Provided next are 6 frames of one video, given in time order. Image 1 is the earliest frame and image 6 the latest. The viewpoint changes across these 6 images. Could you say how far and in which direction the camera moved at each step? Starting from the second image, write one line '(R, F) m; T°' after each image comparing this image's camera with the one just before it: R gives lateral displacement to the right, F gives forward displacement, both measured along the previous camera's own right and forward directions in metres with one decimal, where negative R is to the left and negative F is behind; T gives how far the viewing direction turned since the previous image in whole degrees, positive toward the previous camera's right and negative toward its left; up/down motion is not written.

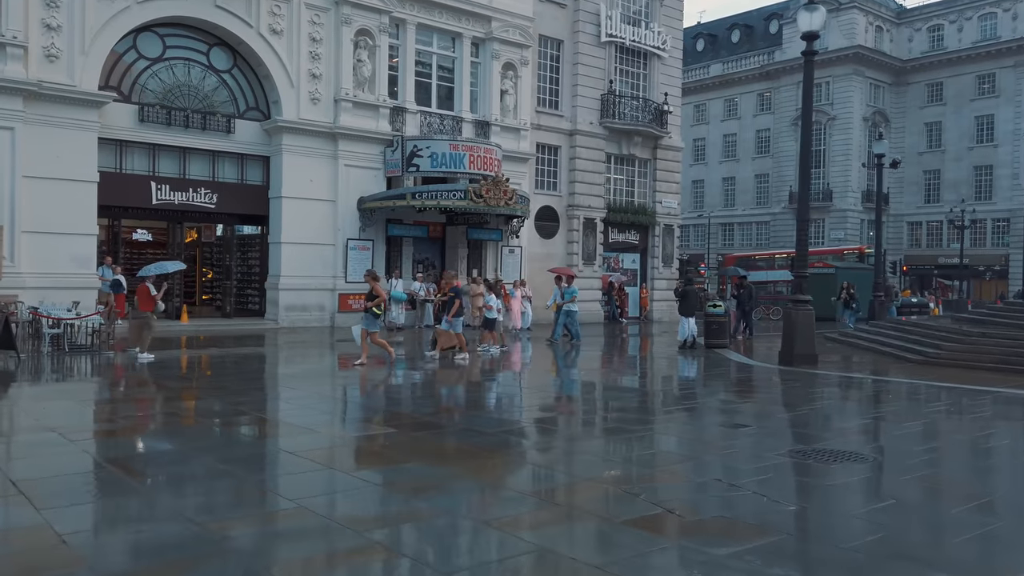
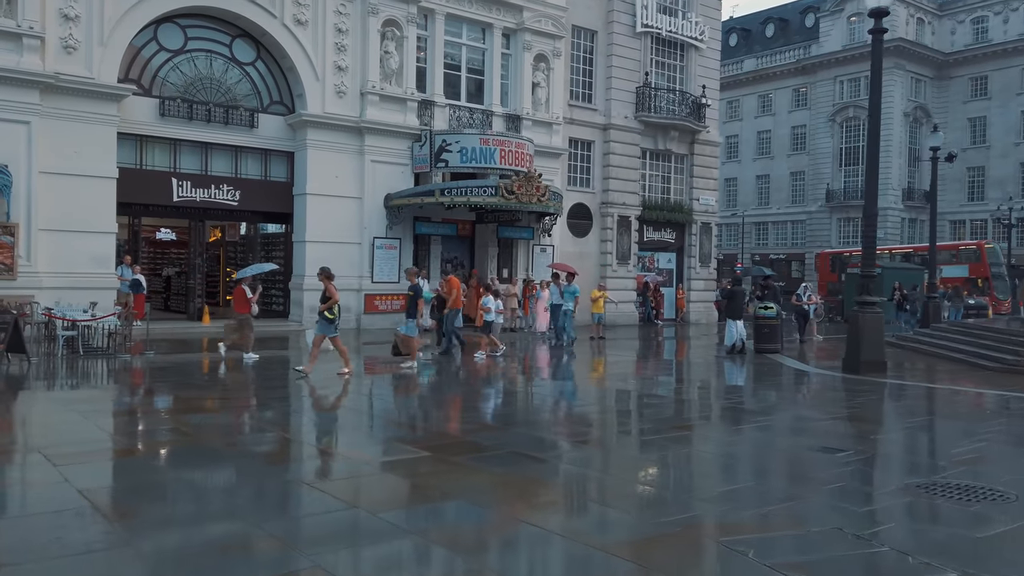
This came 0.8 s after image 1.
(-0.2, +1.0) m; -2°
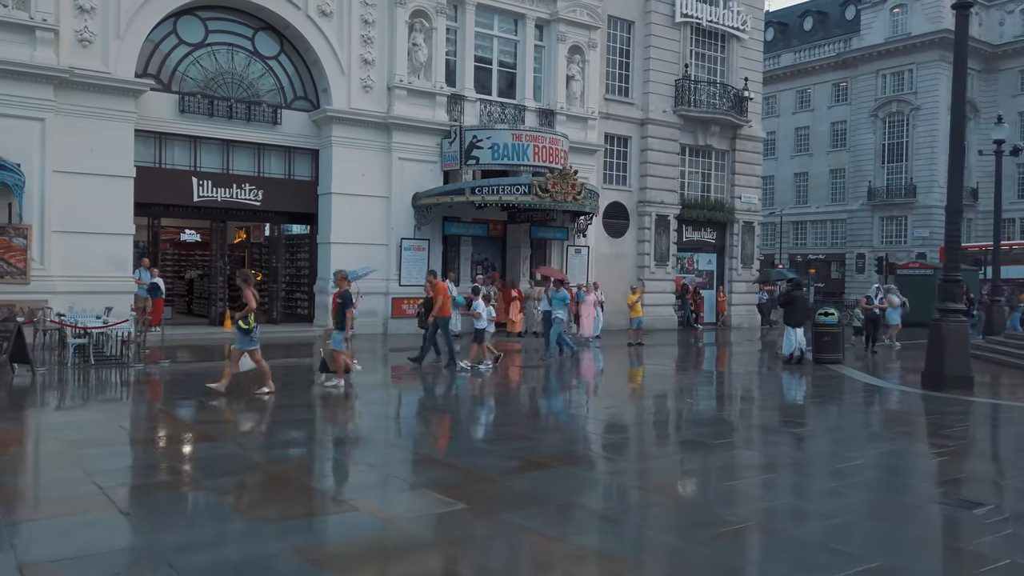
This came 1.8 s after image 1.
(-0.2, +1.1) m; -2°
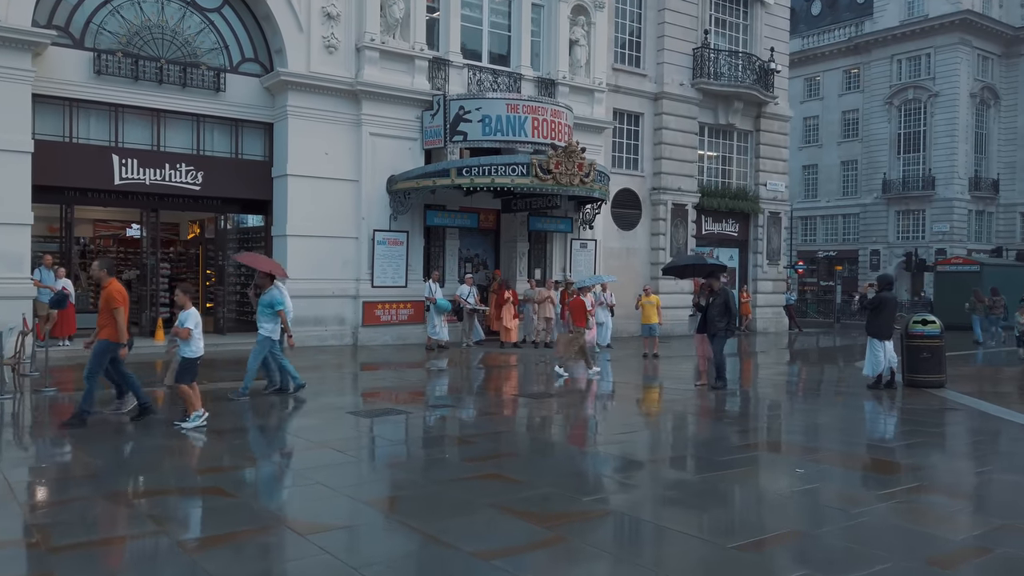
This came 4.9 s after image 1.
(-0.1, +3.6) m; +1°
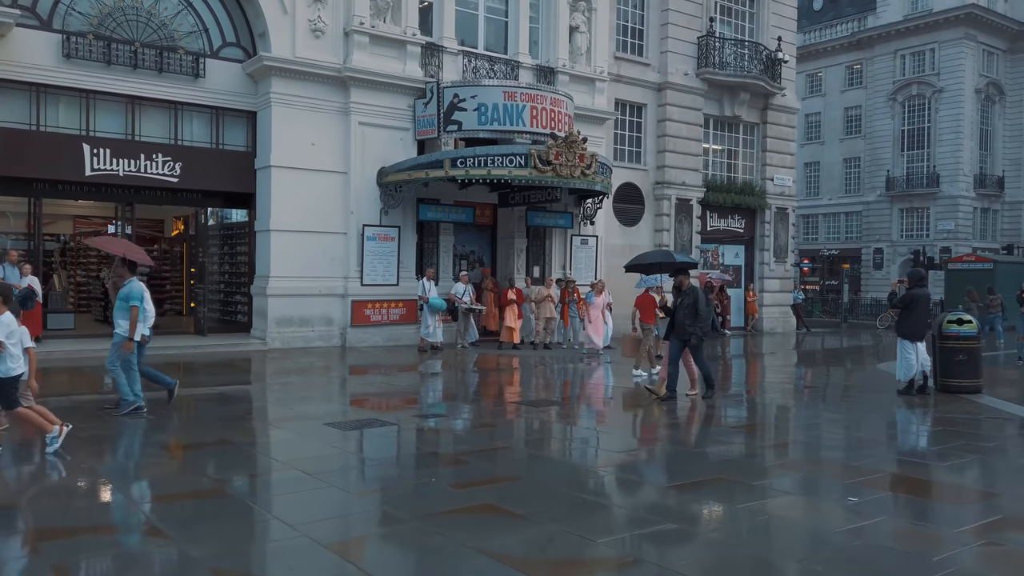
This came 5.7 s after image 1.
(0.0, +1.0) m; 0°
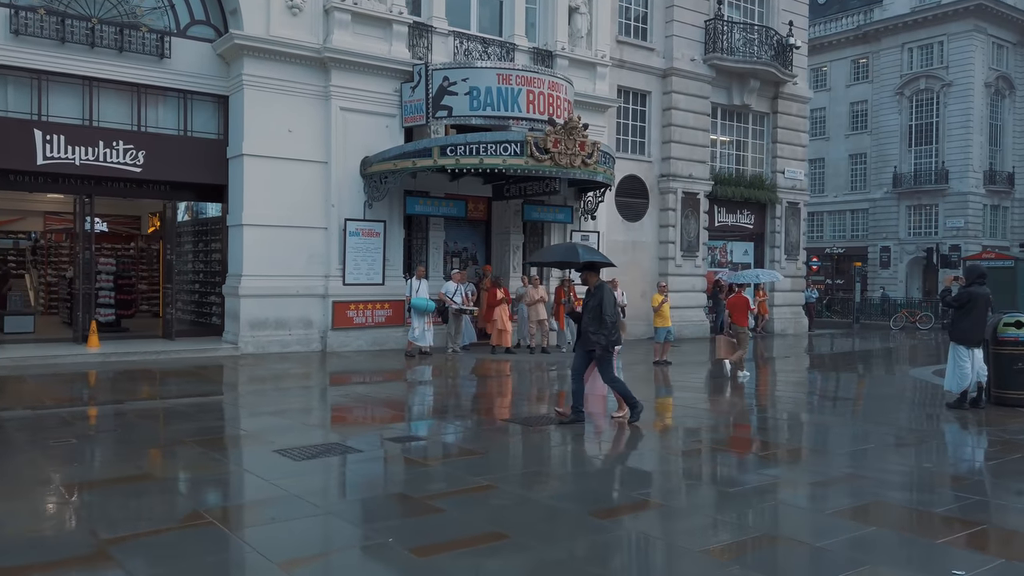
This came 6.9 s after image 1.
(+0.1, +1.3) m; 0°
